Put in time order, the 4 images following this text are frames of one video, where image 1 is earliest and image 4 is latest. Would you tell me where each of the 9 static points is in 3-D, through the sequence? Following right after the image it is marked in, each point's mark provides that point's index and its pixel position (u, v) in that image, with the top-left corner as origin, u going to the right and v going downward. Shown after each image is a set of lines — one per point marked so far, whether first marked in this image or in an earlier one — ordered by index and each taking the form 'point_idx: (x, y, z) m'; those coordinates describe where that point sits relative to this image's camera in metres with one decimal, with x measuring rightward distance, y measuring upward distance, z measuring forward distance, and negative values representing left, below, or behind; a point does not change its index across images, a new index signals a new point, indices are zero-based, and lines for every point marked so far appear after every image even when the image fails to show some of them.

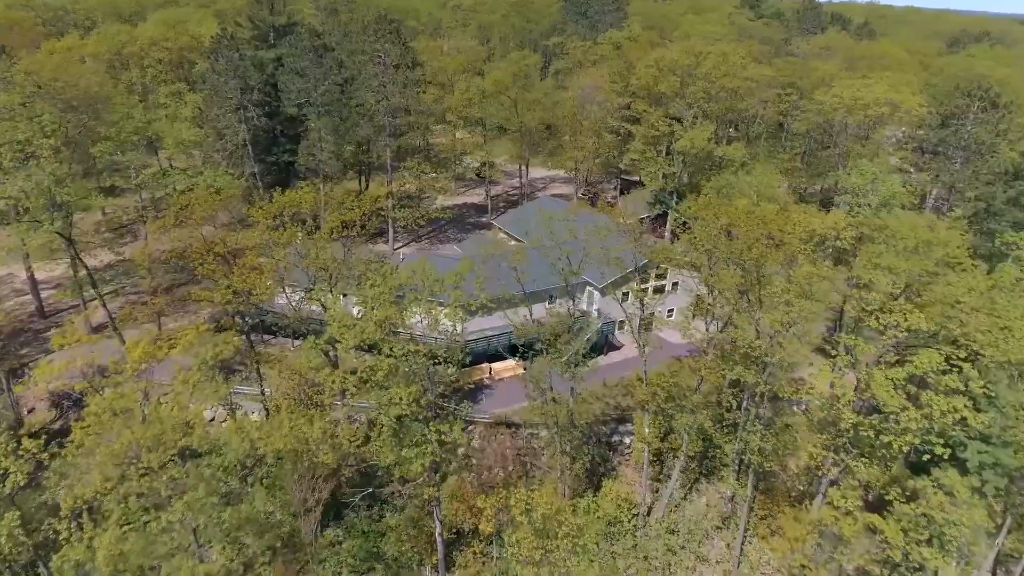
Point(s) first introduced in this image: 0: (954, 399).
0: (+11.0, -2.8, +18.1) m
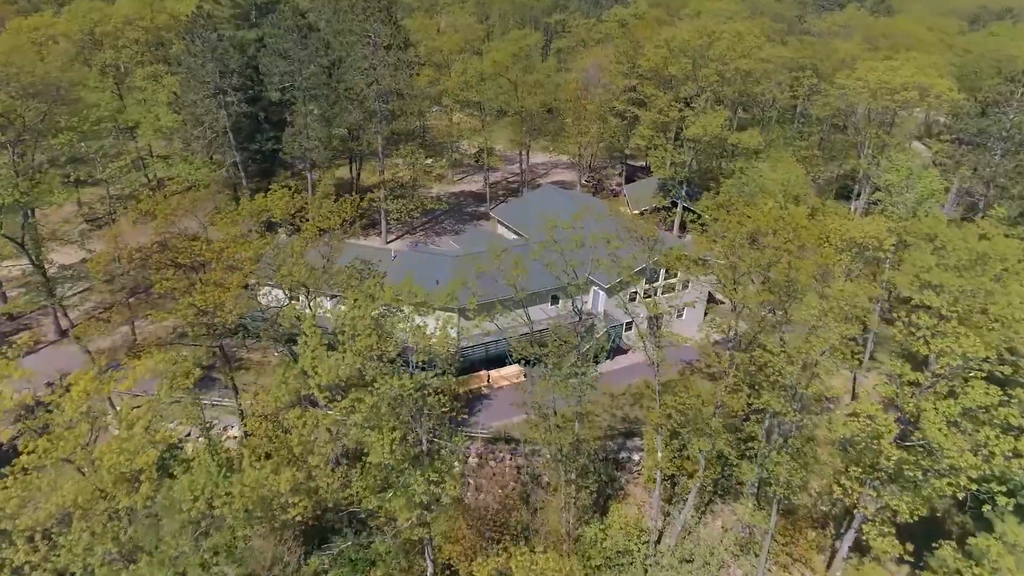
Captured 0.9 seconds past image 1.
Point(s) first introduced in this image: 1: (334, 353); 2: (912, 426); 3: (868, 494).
0: (+11.0, -3.3, +15.9) m
1: (-4.3, -1.6, +17.5) m
2: (+9.7, -3.3, +17.7) m
3: (+9.5, -5.5, +19.4) m
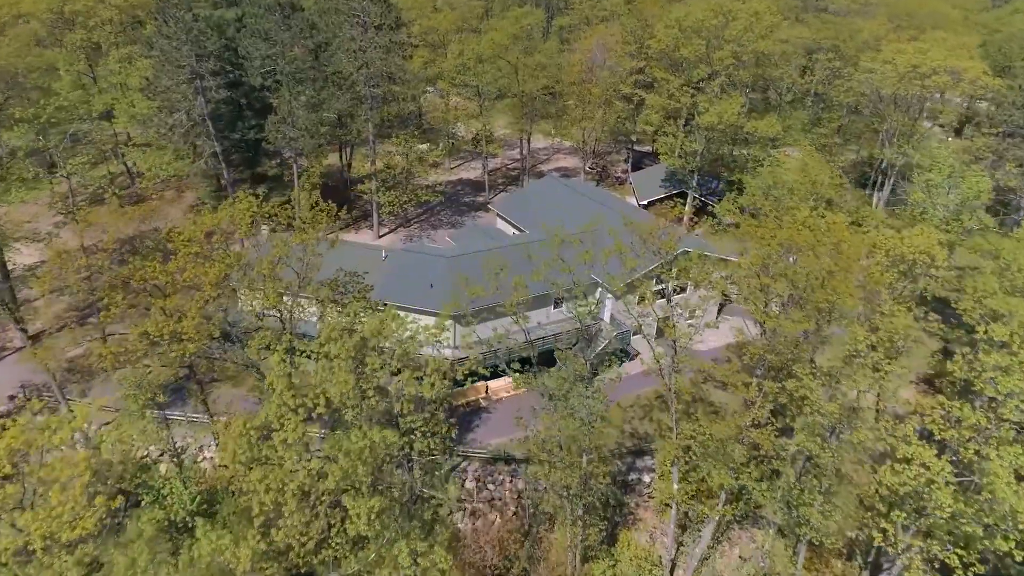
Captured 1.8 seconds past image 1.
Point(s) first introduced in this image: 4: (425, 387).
0: (+11.0, -3.9, +13.6) m
1: (-4.3, -2.2, +15.2) m
2: (+9.7, -3.9, +15.5) m
3: (+9.5, -6.0, +17.3) m
4: (-1.9, -2.1, +15.6) m
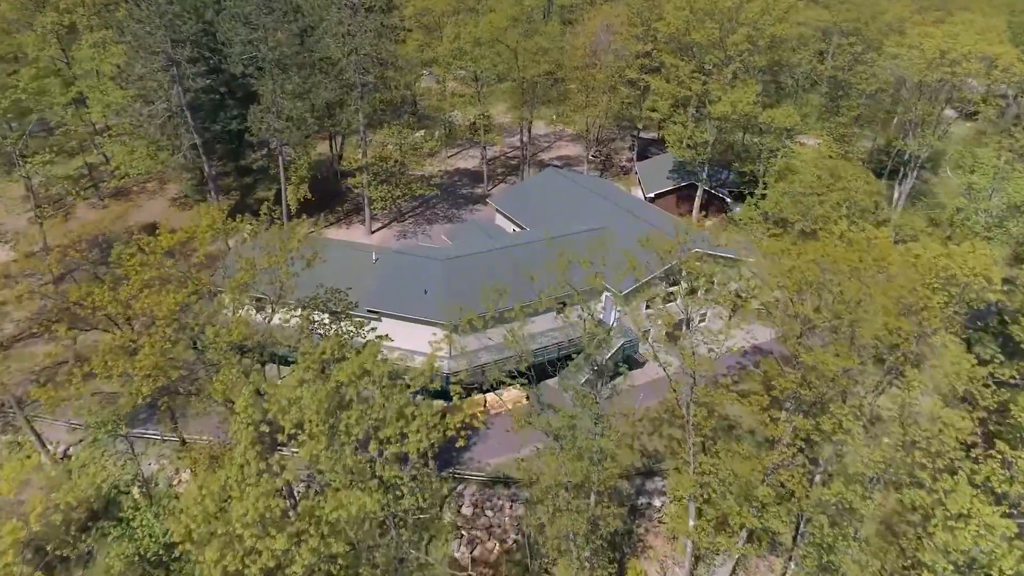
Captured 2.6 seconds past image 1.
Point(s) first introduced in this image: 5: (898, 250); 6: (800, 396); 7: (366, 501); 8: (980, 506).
0: (+11.0, -4.6, +11.8) m
1: (-4.3, -2.8, +13.3) m
2: (+9.7, -4.5, +13.7) m
3: (+9.5, -6.5, +15.4) m
4: (-1.9, -2.7, +13.6) m
5: (+9.3, +0.9, +17.6) m
6: (+6.4, -2.4, +16.3) m
7: (-2.6, -3.8, +12.9) m
8: (+8.6, -4.0, +13.5) m
